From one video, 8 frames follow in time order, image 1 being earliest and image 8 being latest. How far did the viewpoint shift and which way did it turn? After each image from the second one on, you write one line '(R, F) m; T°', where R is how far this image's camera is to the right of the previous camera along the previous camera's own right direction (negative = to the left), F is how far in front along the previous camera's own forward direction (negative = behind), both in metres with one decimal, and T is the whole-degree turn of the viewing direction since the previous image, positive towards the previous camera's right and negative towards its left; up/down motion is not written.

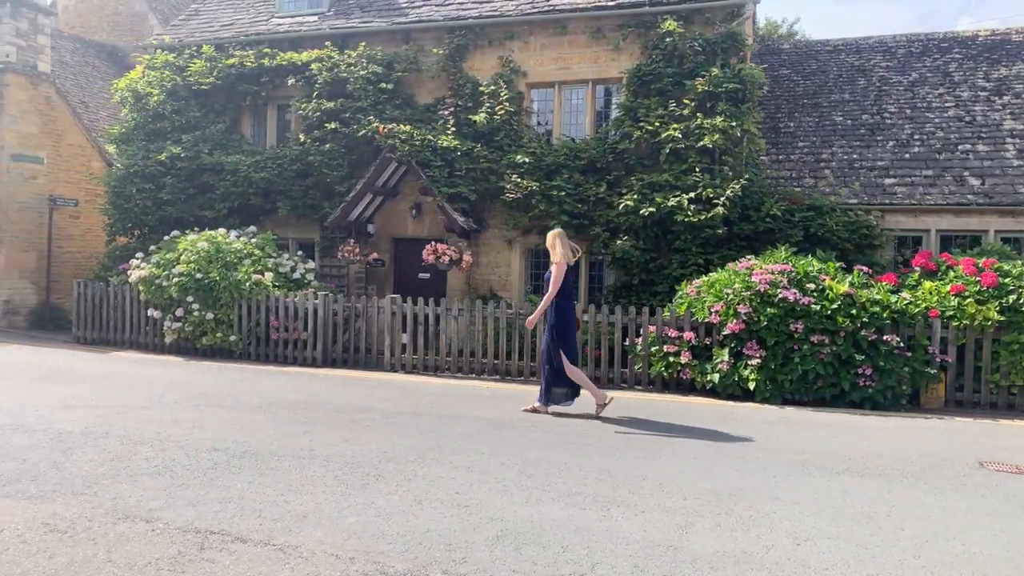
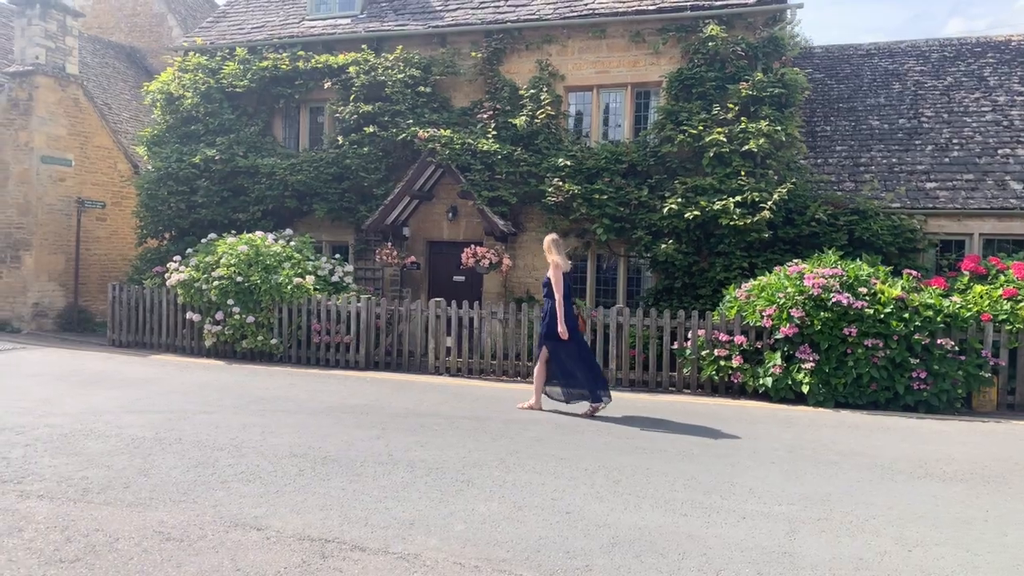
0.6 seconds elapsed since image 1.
(-0.8, 0.0) m; 0°
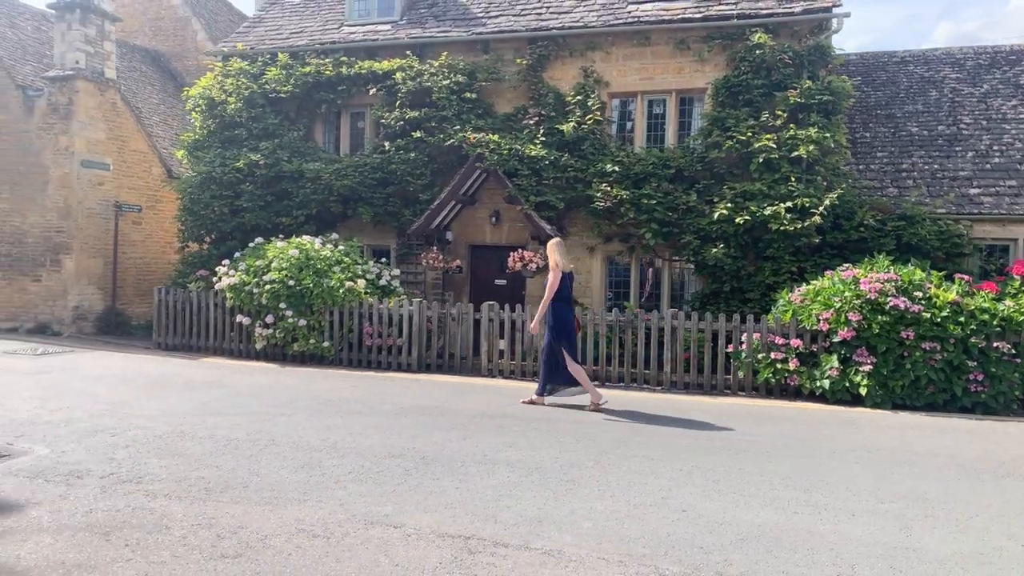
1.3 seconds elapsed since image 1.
(-0.9, -0.2) m; +1°
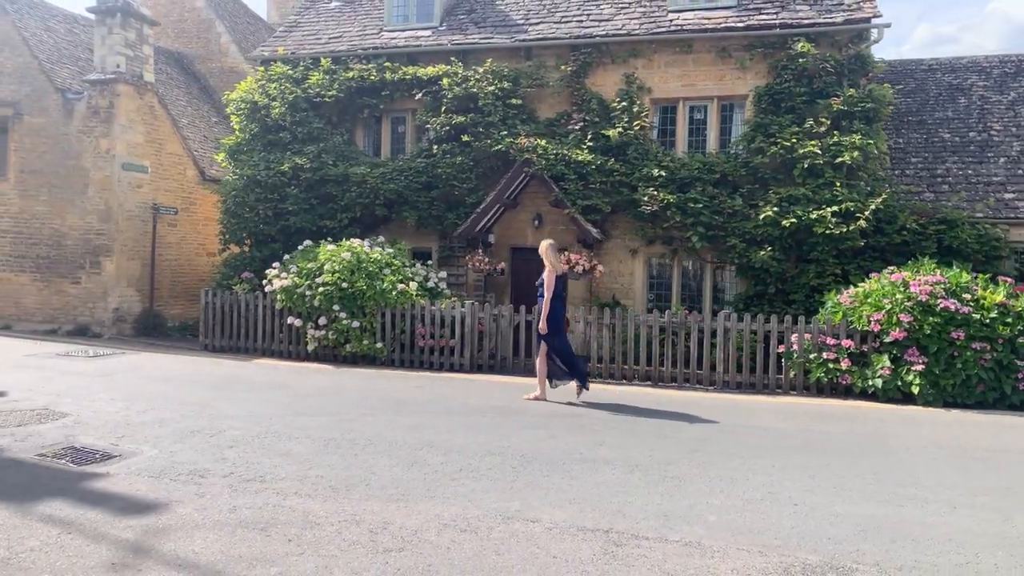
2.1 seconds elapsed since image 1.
(-1.0, -0.3) m; +1°
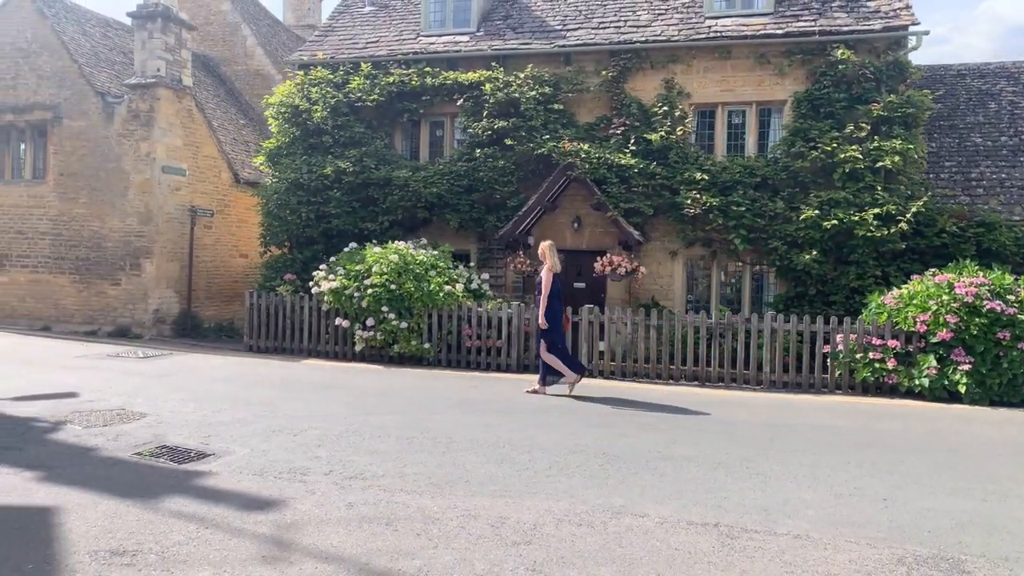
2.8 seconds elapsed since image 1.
(-0.8, -0.2) m; 0°
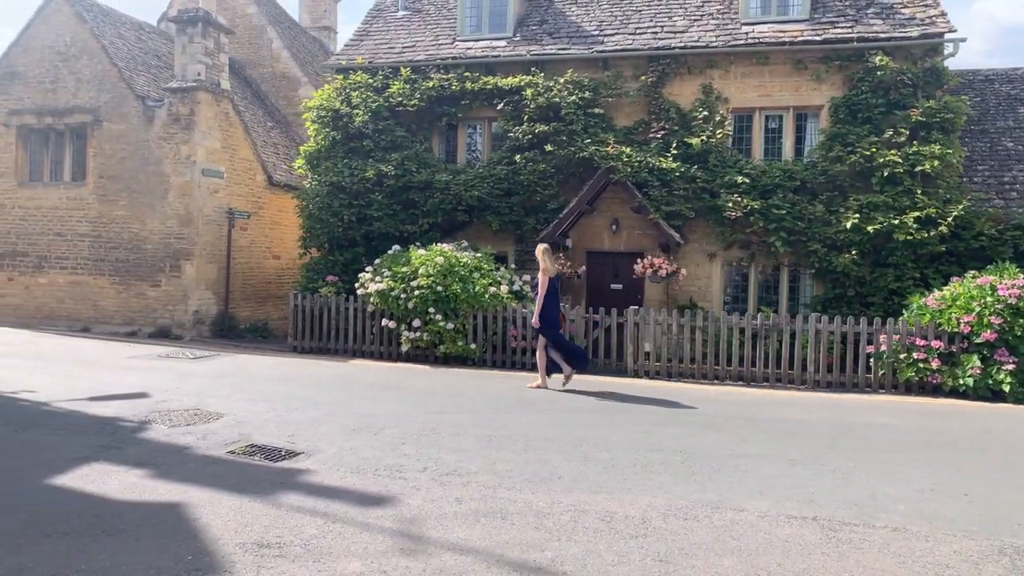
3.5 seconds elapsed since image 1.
(-0.8, -0.2) m; 0°
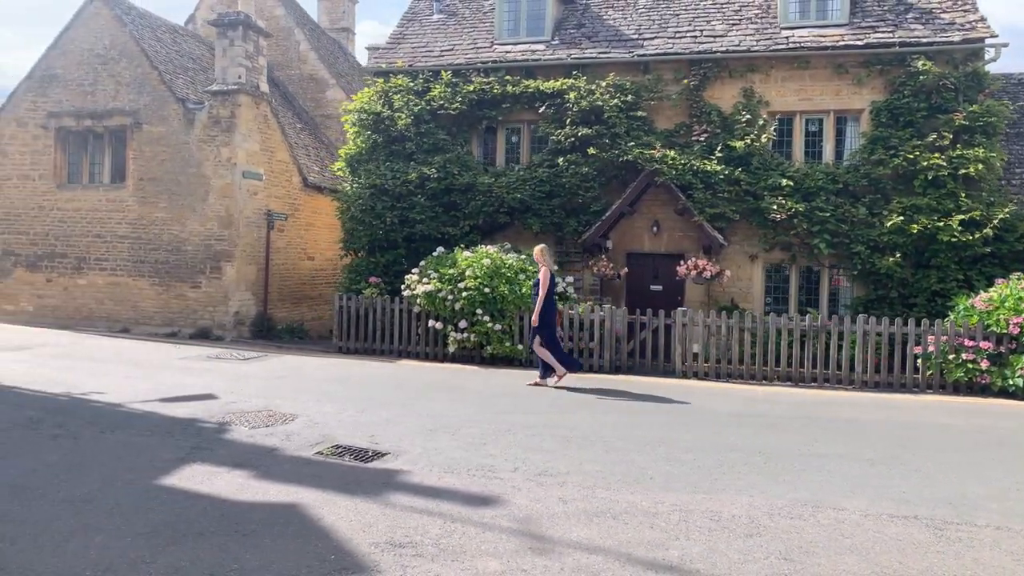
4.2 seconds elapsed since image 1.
(-0.8, -0.1) m; 0°
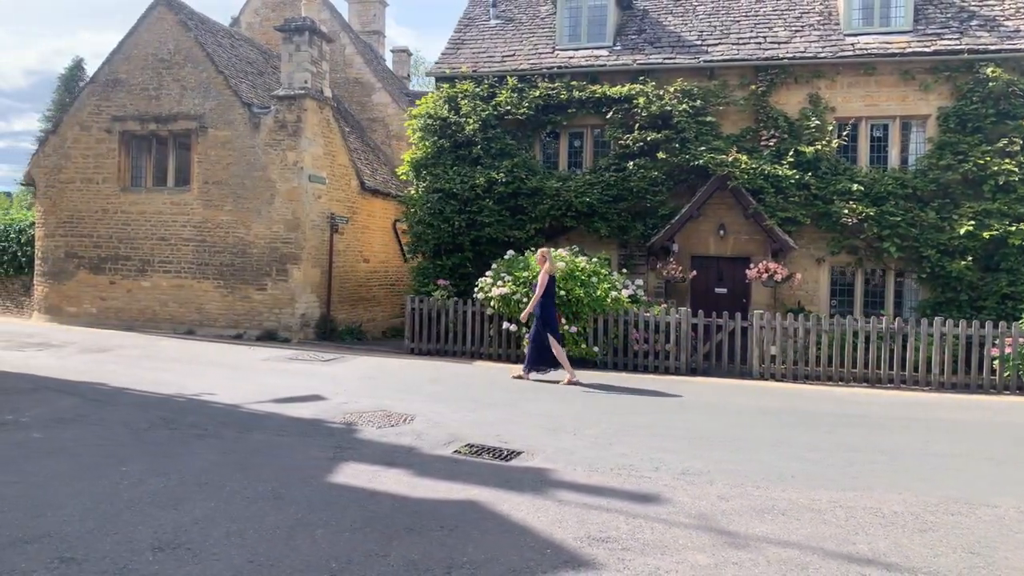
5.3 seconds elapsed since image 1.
(-1.4, -0.2) m; 0°
